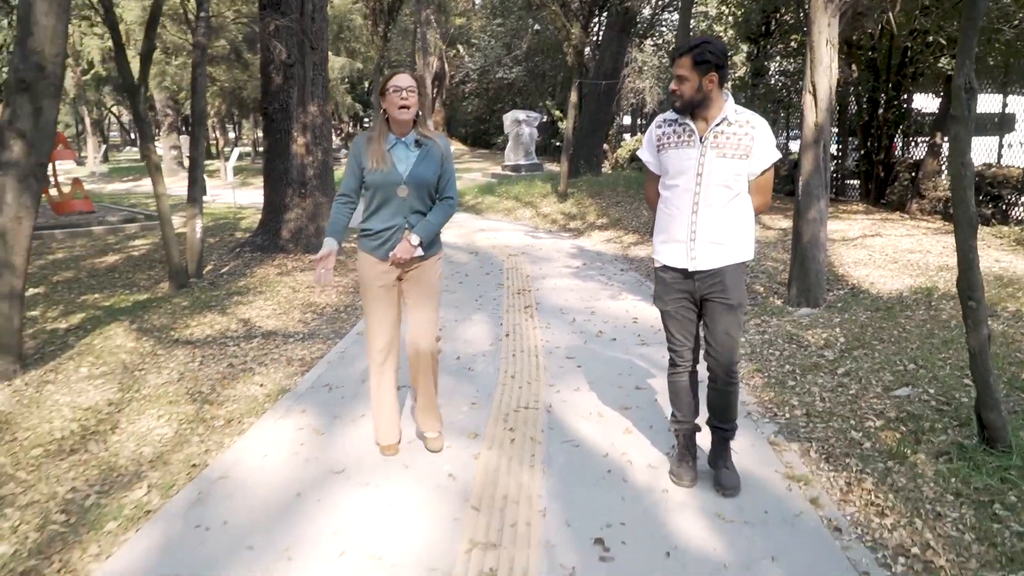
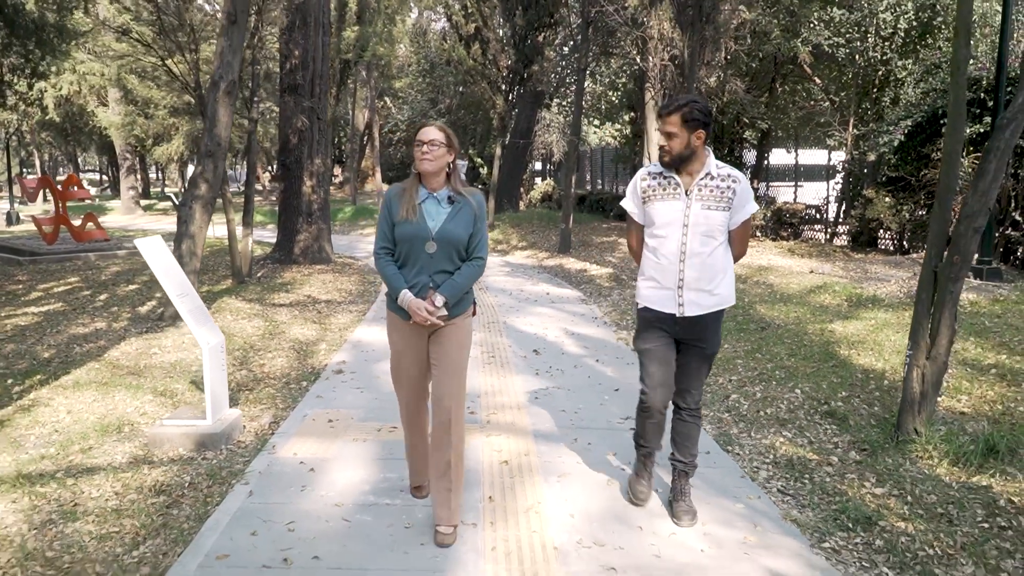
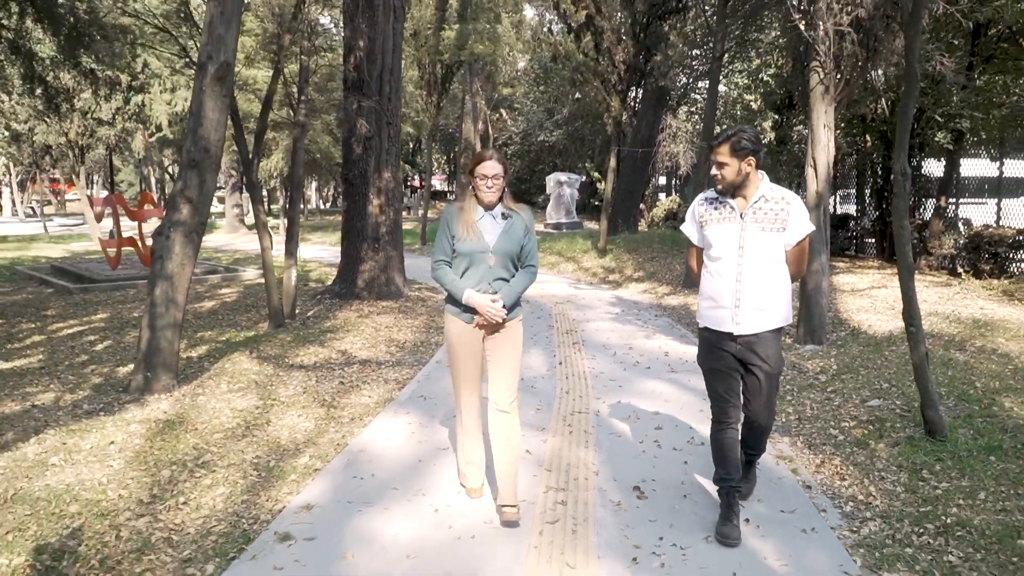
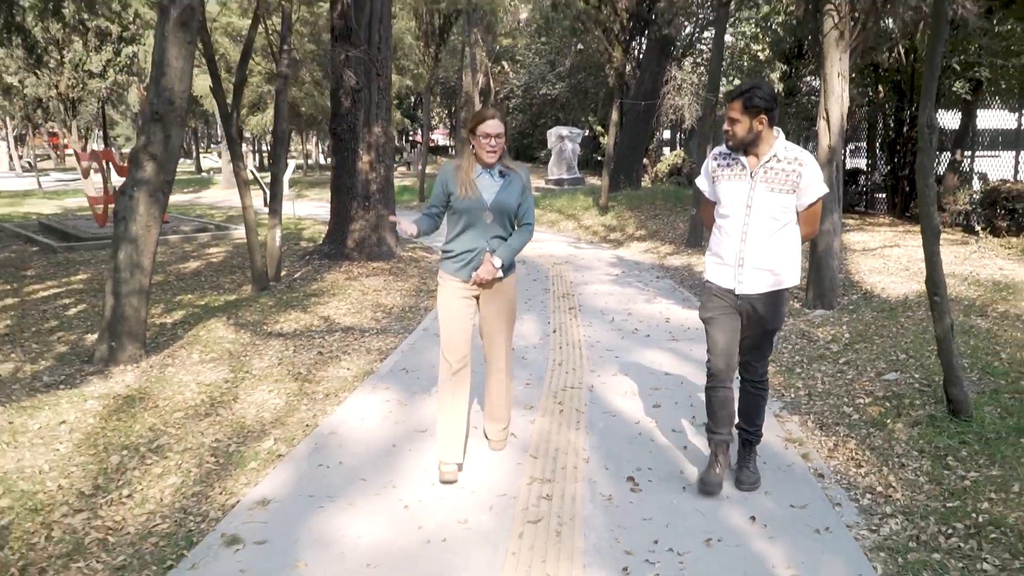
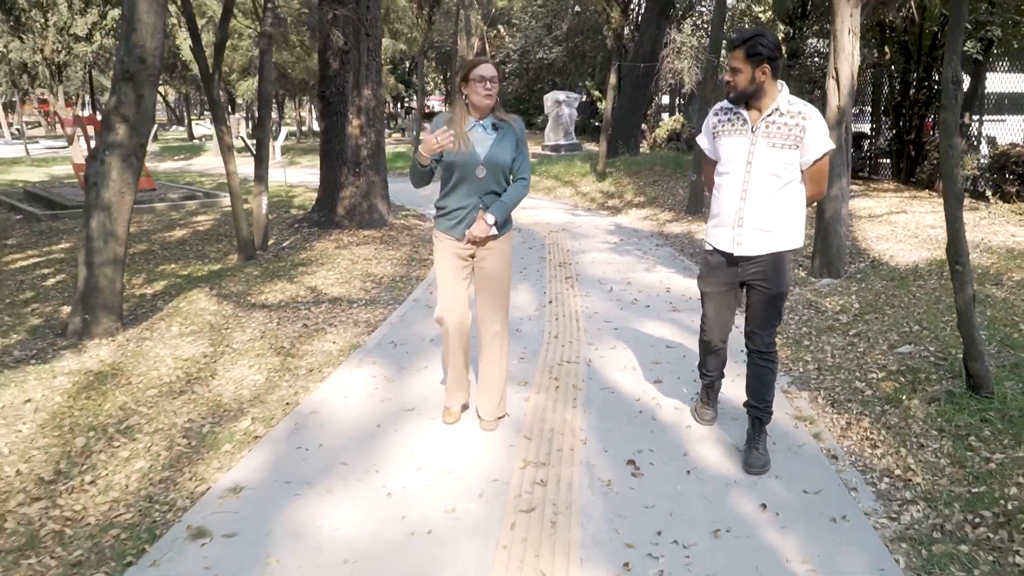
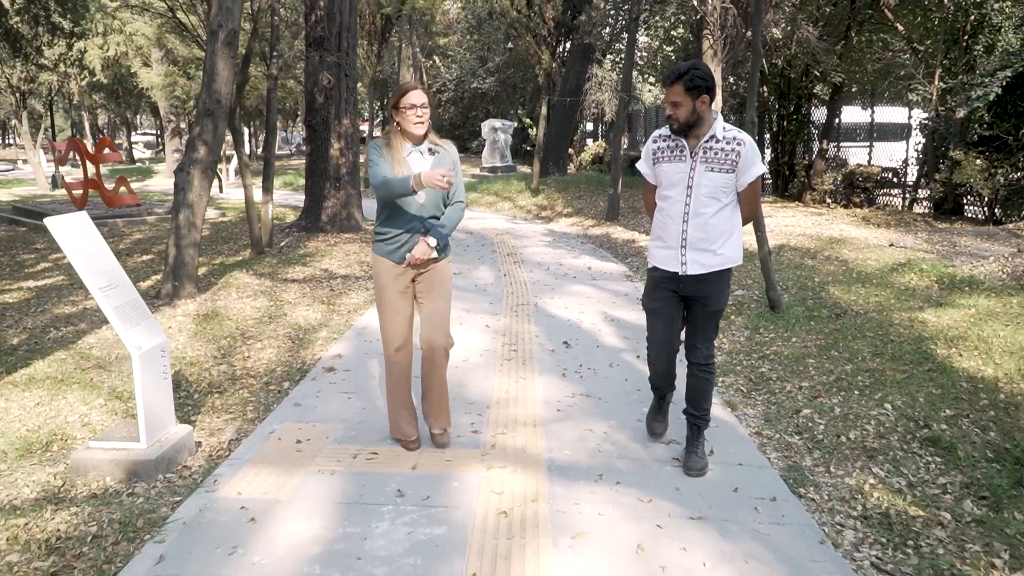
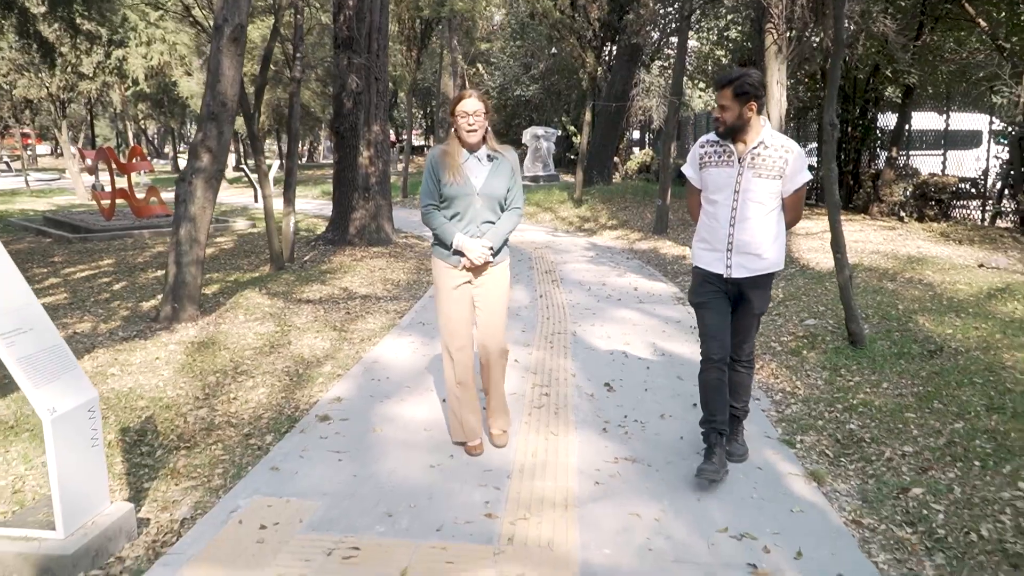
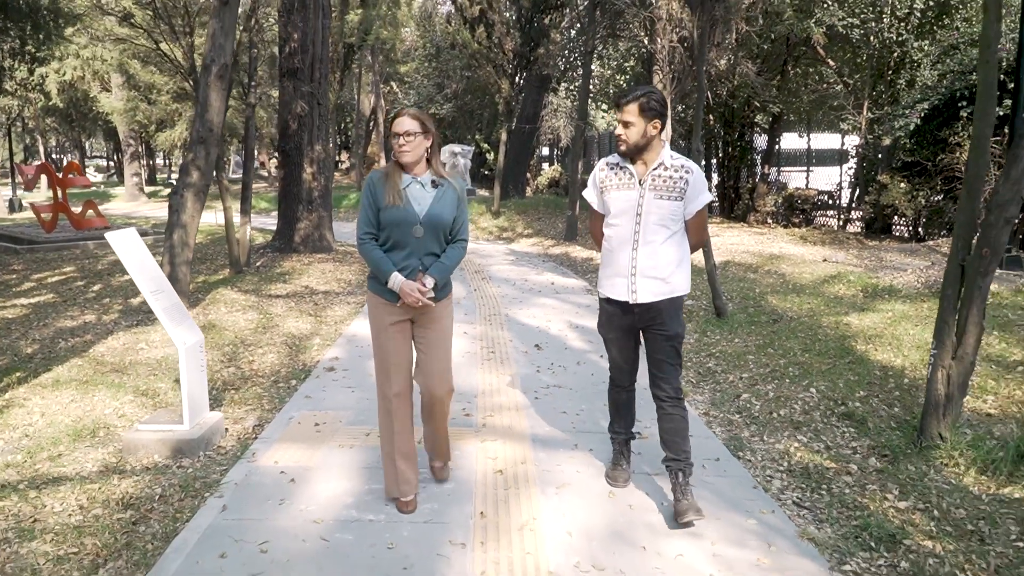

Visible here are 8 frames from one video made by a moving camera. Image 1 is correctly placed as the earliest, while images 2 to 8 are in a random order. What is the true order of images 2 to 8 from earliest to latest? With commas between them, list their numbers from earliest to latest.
5, 4, 3, 7, 6, 8, 2
